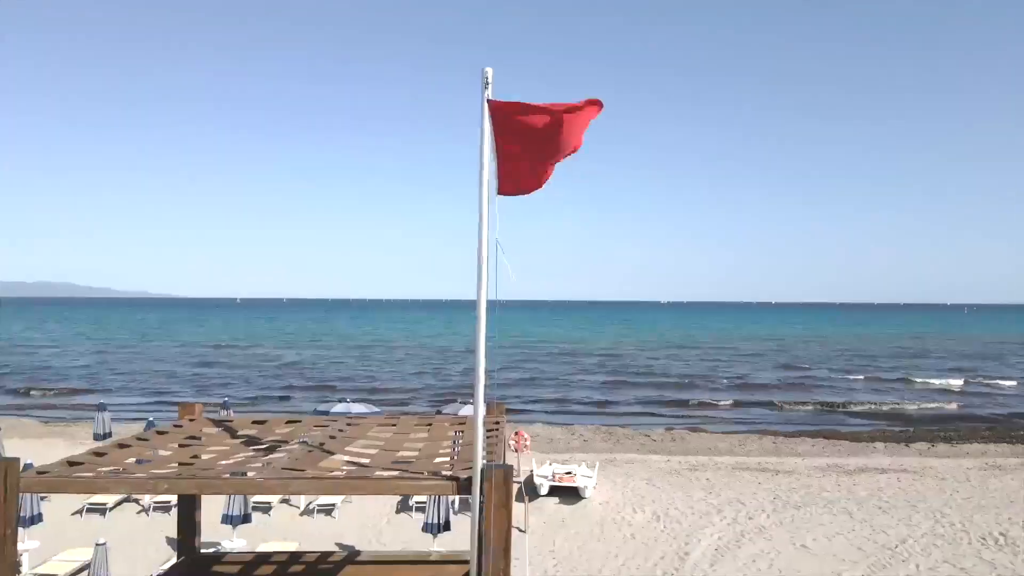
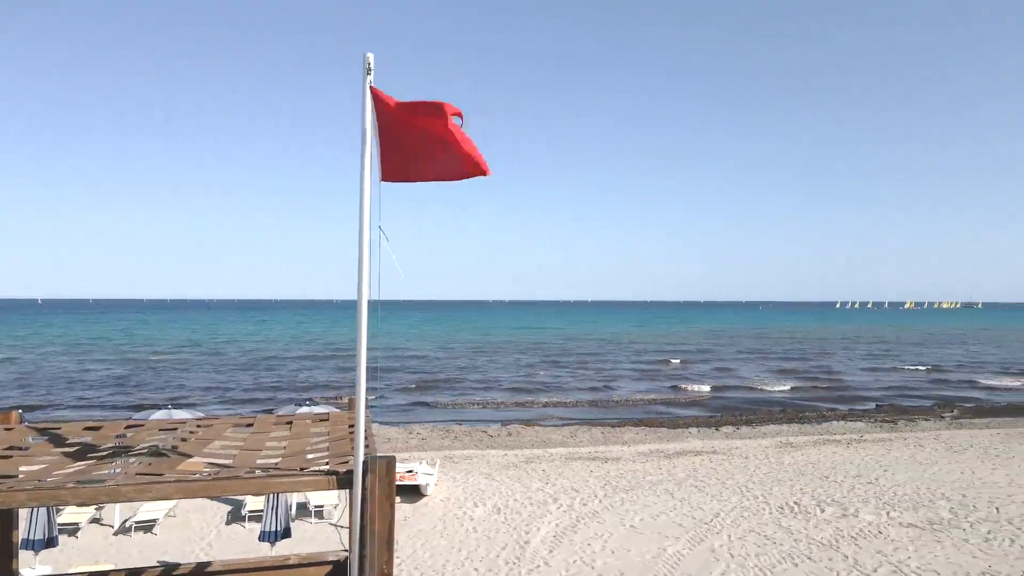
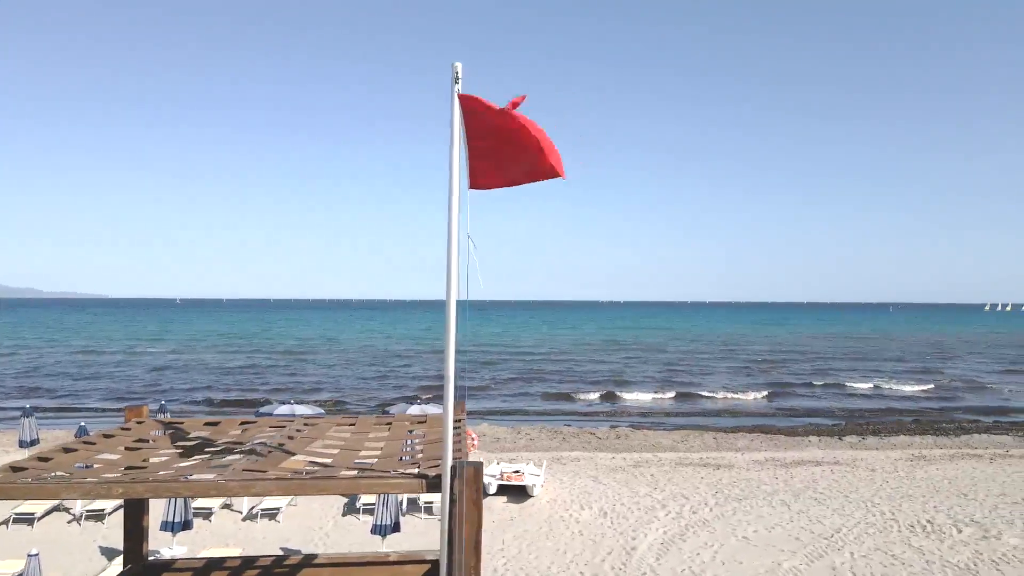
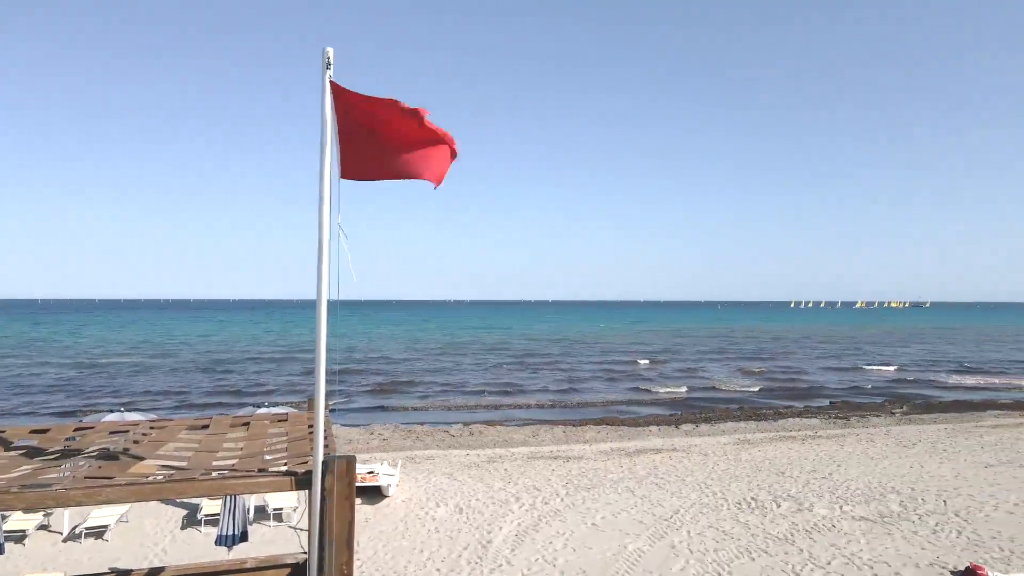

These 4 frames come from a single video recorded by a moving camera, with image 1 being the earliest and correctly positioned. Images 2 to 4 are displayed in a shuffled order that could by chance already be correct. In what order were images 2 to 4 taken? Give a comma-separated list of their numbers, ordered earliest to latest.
3, 2, 4
